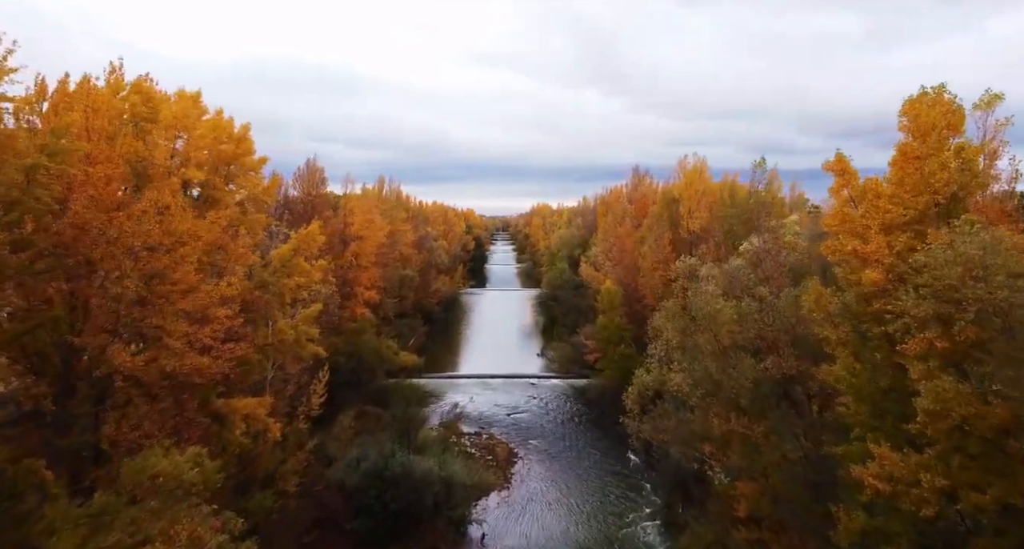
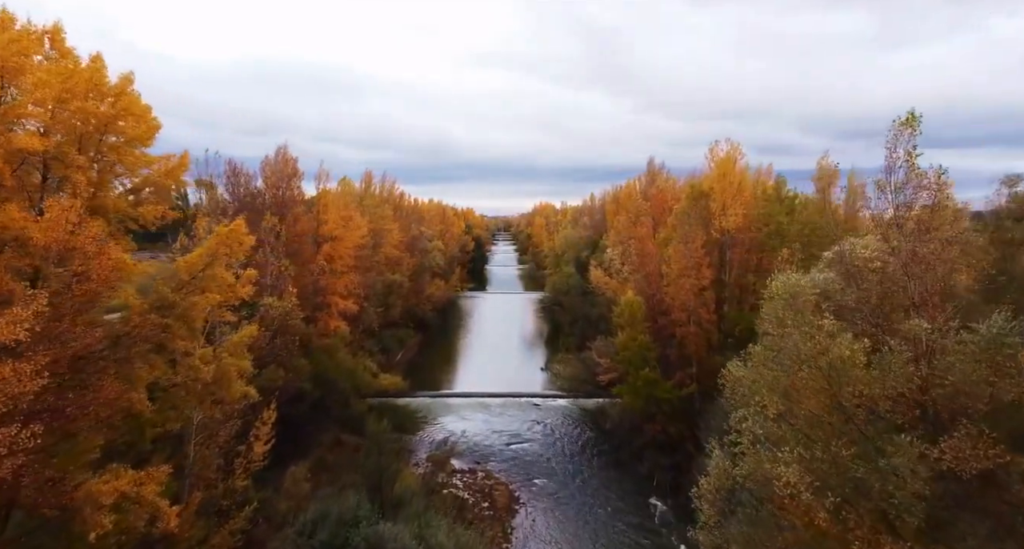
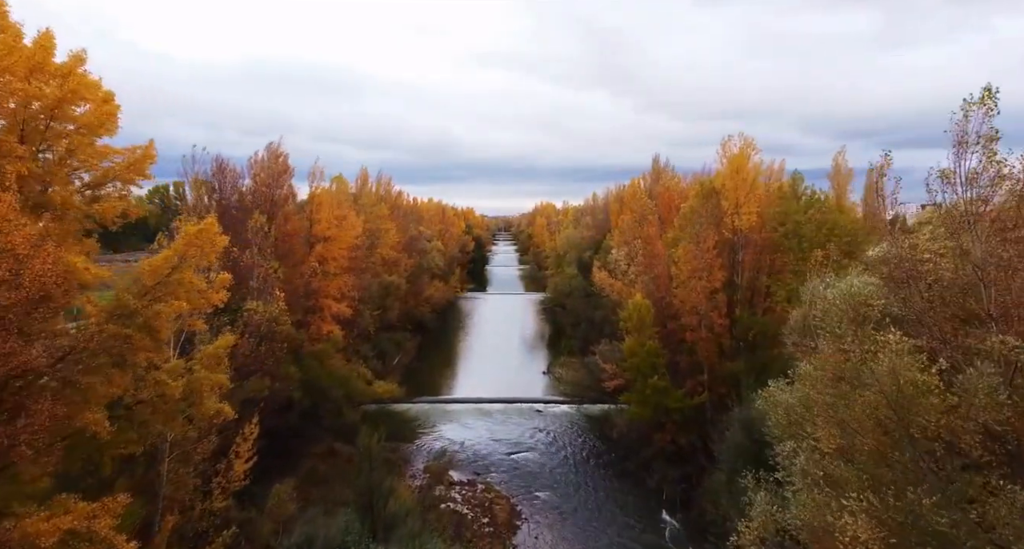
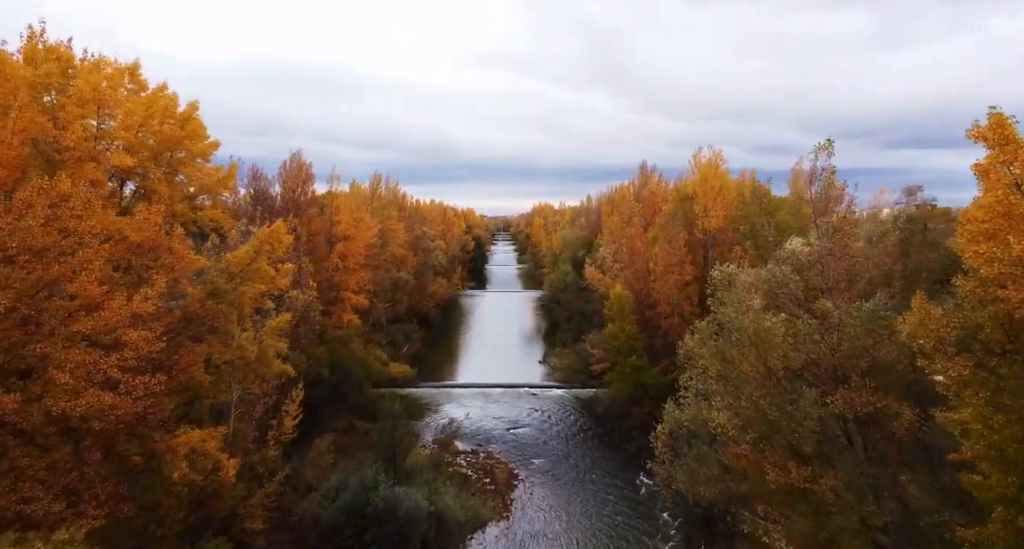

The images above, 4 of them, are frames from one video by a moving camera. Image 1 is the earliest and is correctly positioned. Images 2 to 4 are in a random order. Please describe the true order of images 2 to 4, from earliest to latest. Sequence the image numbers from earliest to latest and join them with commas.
4, 2, 3
